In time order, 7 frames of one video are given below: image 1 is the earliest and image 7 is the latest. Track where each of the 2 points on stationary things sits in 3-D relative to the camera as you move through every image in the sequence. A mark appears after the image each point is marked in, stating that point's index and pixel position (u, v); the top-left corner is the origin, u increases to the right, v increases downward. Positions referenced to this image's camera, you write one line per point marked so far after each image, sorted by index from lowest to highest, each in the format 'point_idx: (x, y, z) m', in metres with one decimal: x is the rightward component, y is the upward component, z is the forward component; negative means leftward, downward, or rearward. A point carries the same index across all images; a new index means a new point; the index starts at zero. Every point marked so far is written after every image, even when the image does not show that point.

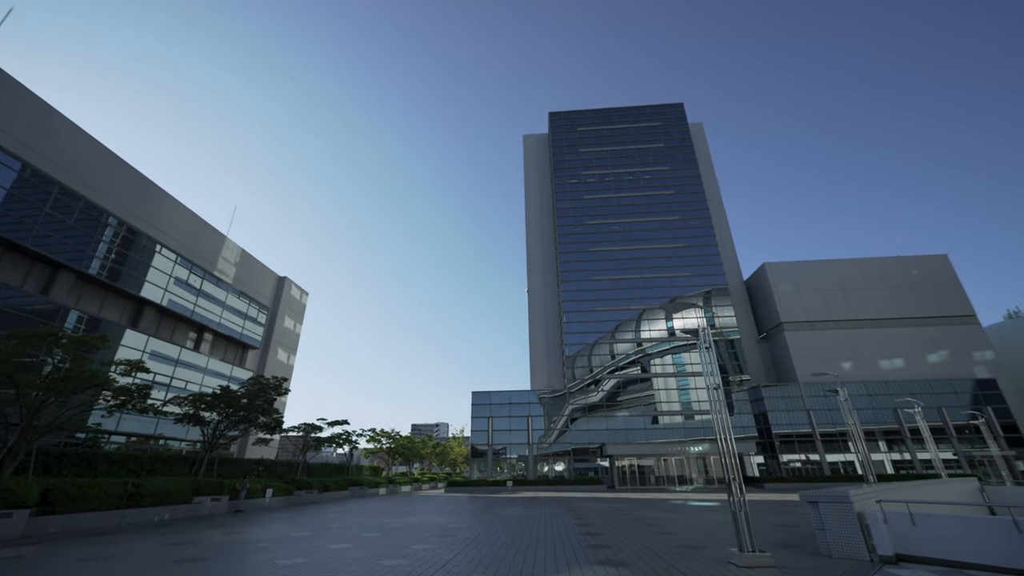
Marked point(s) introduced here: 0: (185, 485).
0: (-15.4, -9.3, +19.7) m
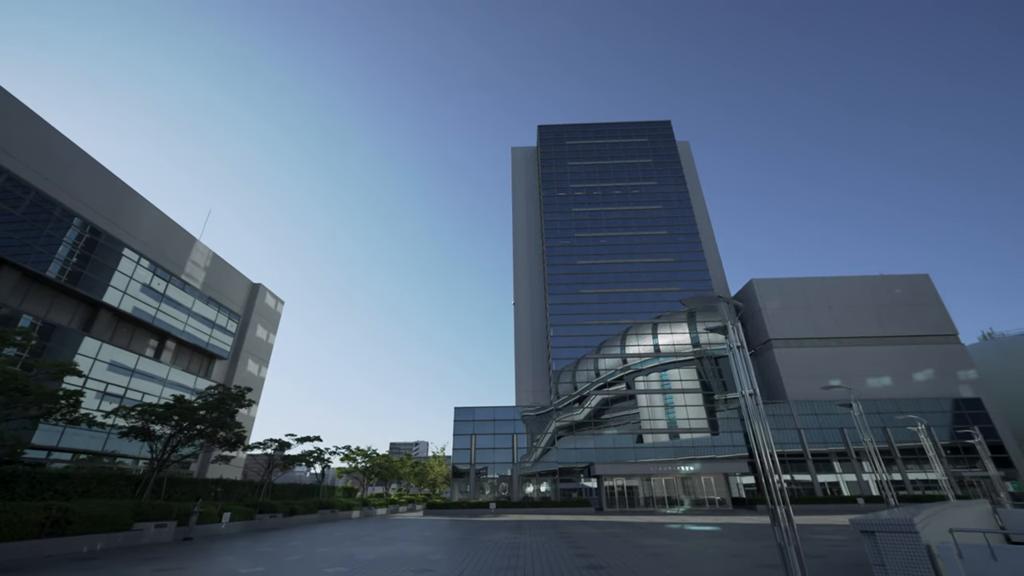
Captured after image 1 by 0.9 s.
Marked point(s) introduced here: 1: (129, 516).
0: (-16.0, -9.1, +17.2) m
1: (-15.8, -9.4, +17.3) m
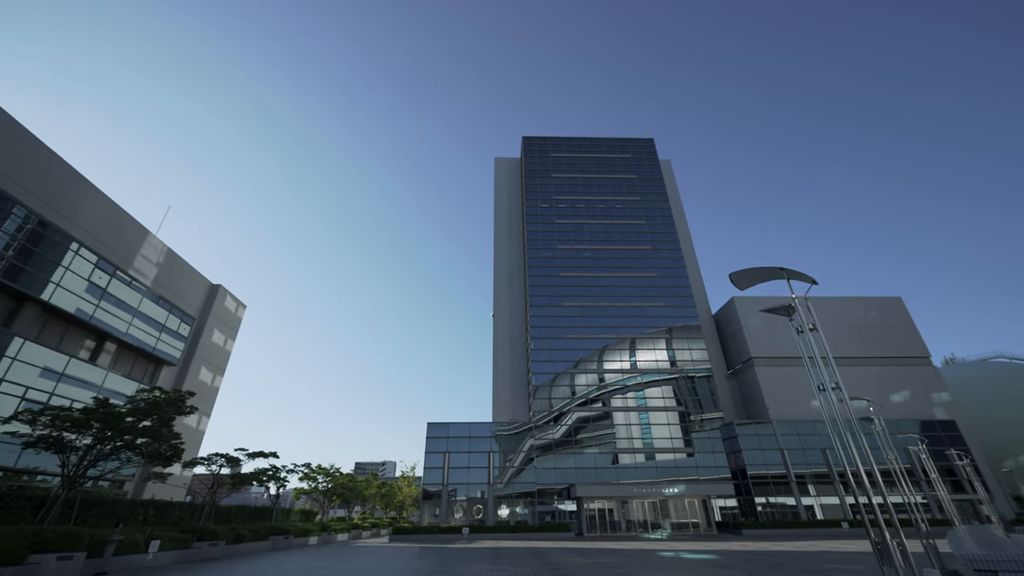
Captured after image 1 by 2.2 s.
0: (-16.5, -8.4, +13.9) m
1: (-16.4, -8.6, +14.0) m
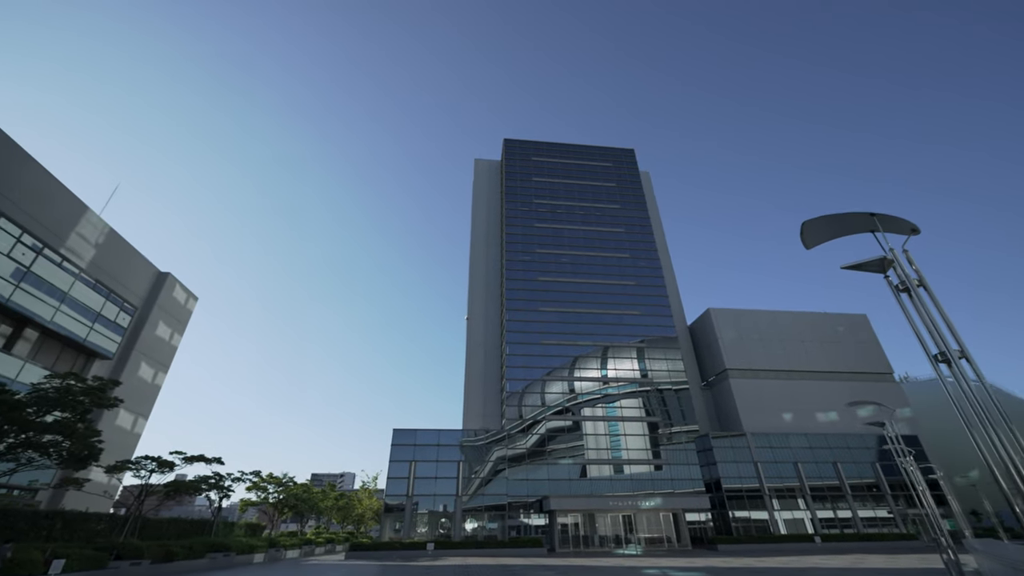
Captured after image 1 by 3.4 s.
0: (-16.9, -7.0, +10.8) m
1: (-16.8, -7.3, +10.9) m
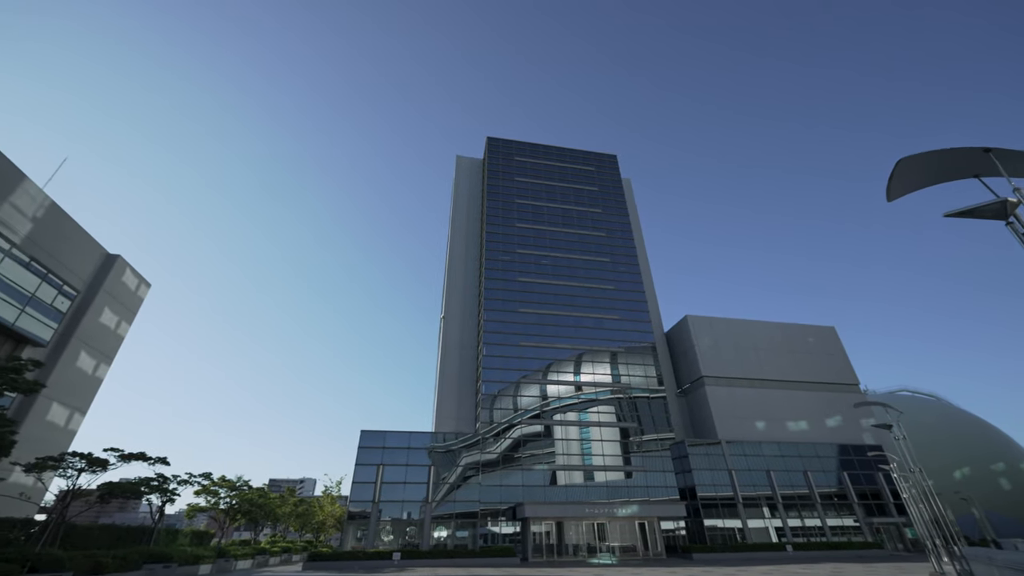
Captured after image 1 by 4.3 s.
0: (-17.1, -5.7, +8.3) m
1: (-17.0, -6.0, +8.4) m
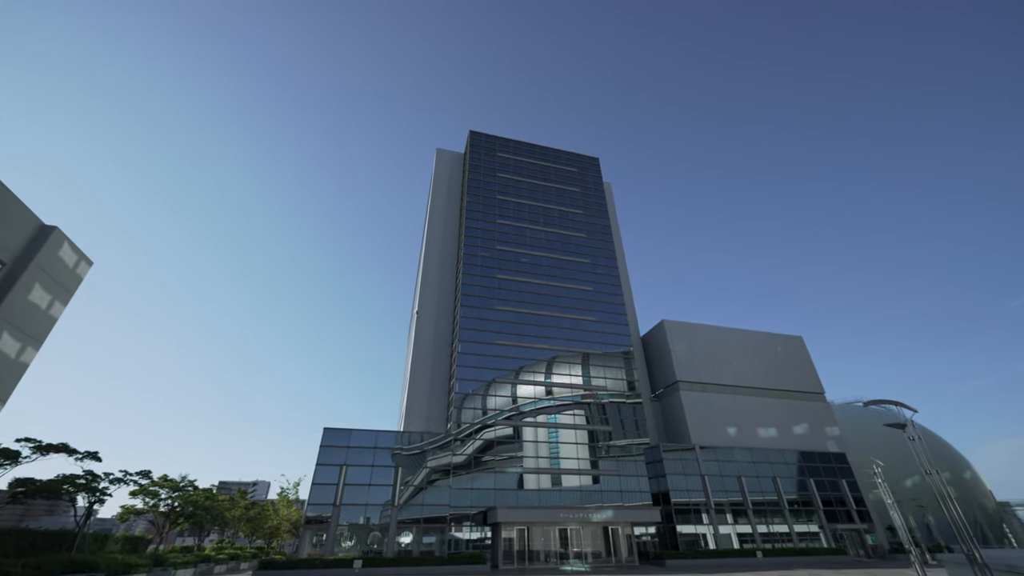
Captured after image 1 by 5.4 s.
0: (-16.9, -4.2, +5.7) m
1: (-16.8, -4.5, +5.7) m
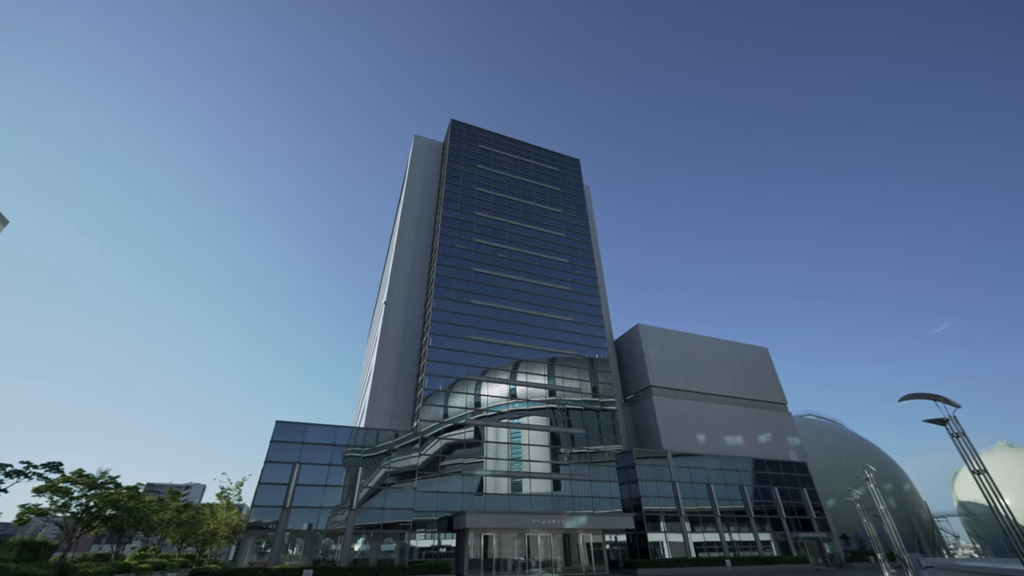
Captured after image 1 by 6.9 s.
0: (-15.9, -2.1, +2.3) m
1: (-15.8, -2.4, +2.3) m
